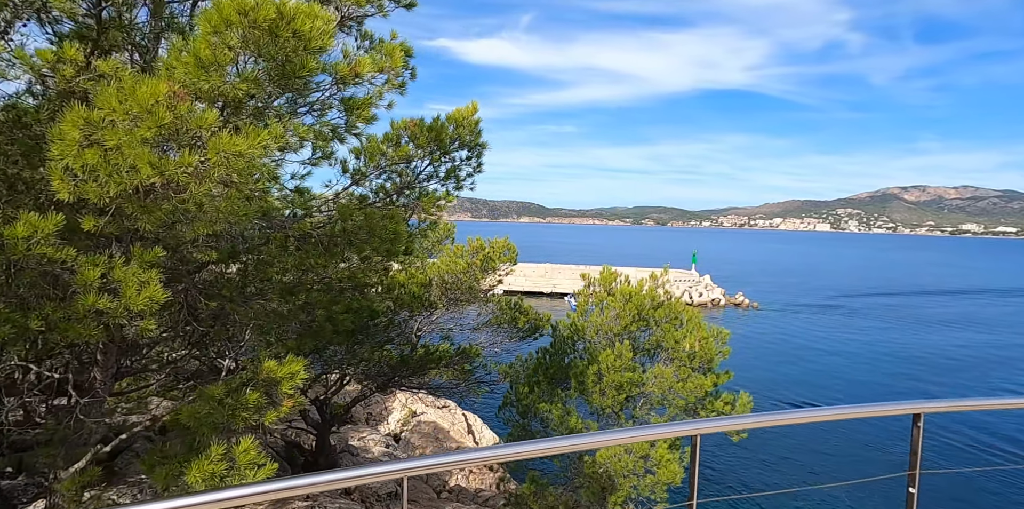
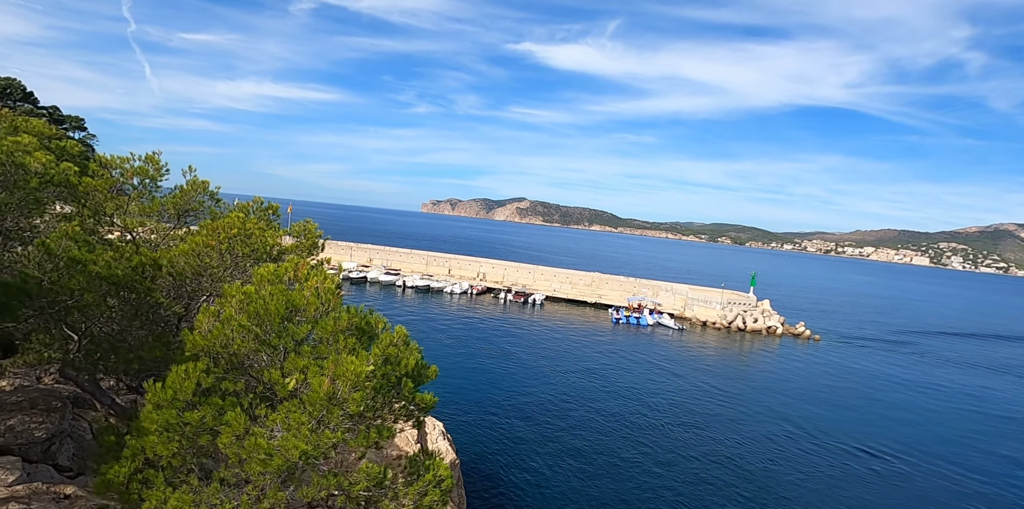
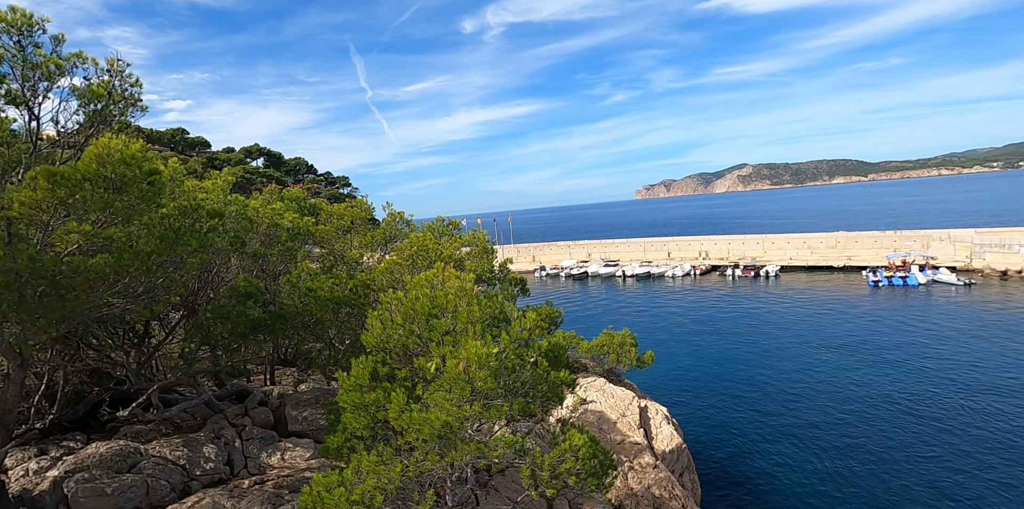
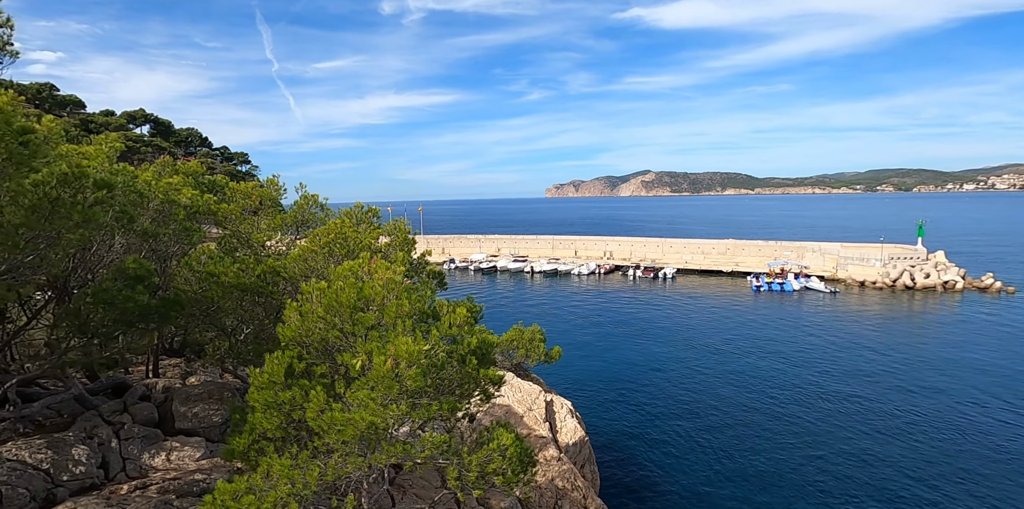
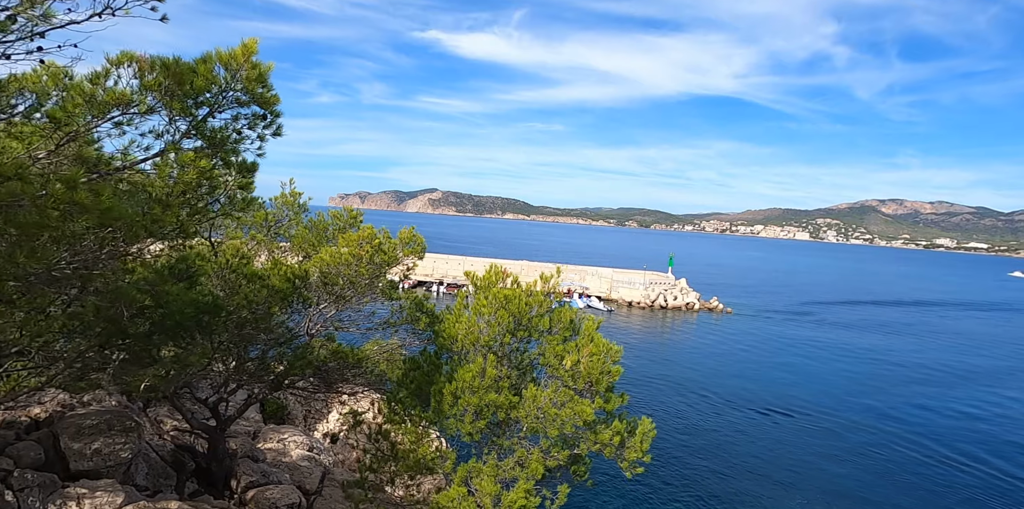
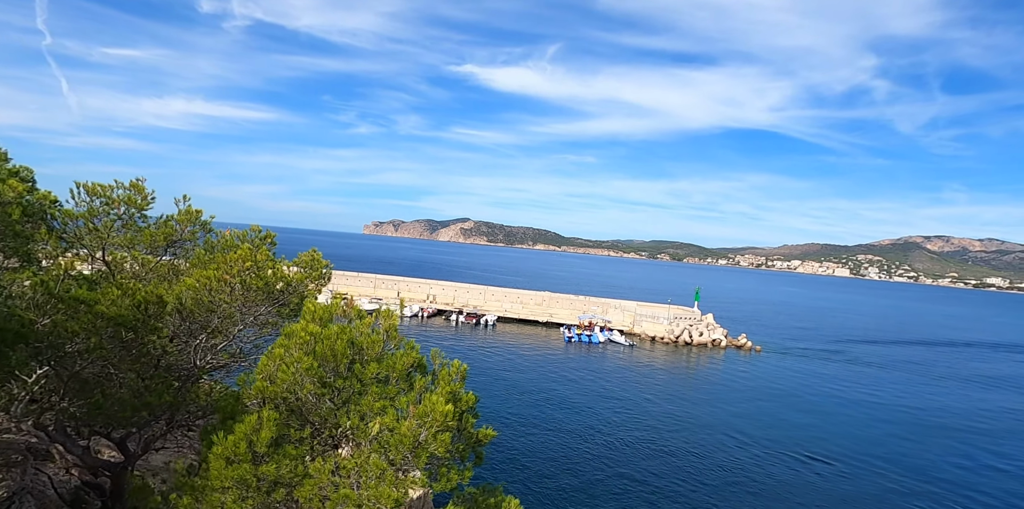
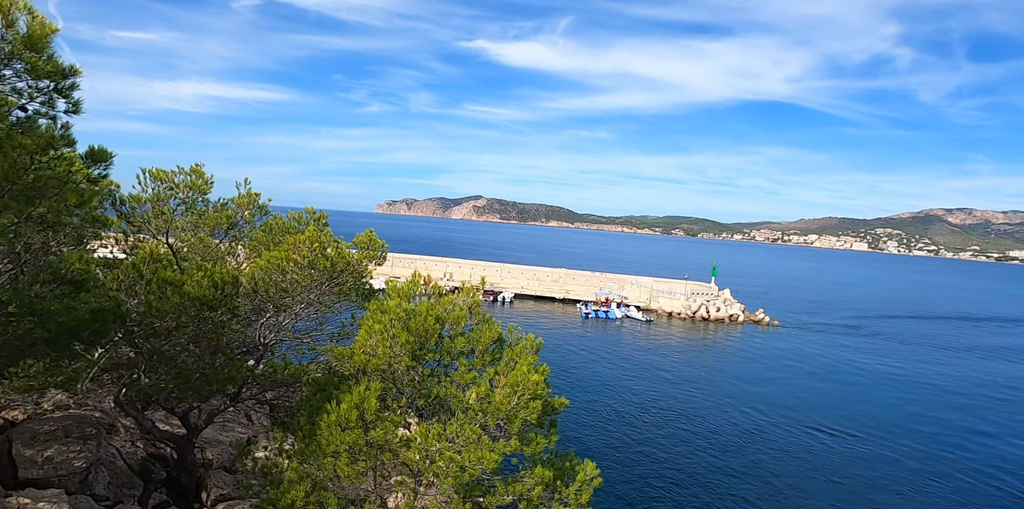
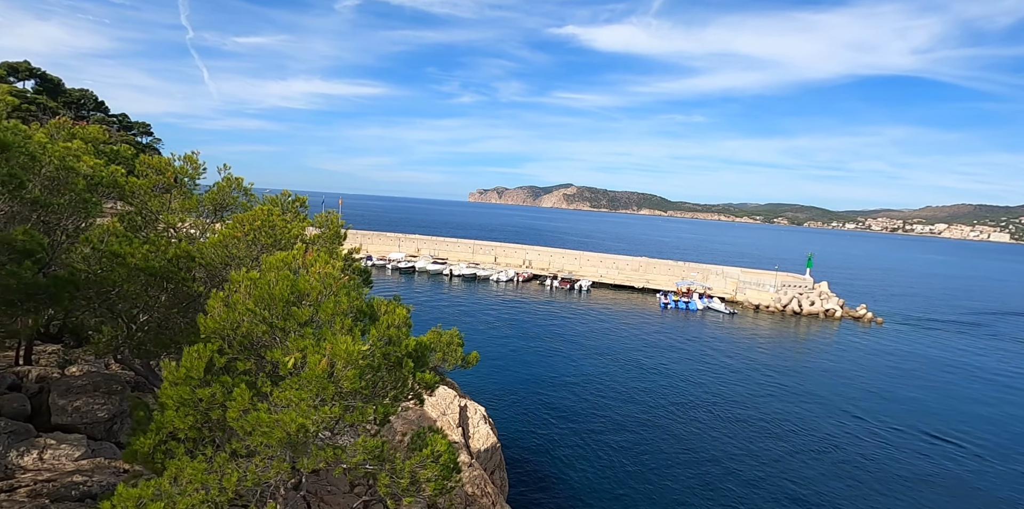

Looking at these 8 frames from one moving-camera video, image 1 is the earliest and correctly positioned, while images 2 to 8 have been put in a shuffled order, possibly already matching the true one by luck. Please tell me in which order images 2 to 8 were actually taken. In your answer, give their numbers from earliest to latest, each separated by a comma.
5, 7, 6, 2, 8, 4, 3
